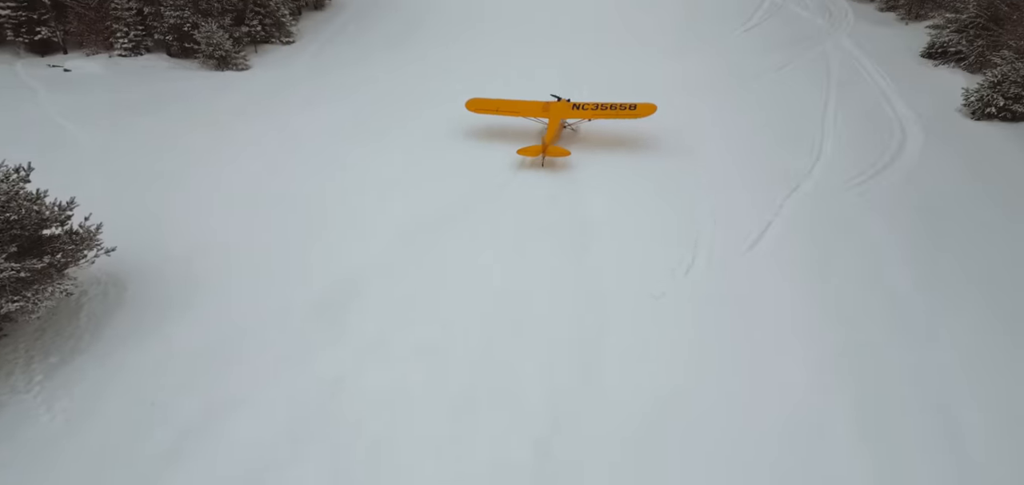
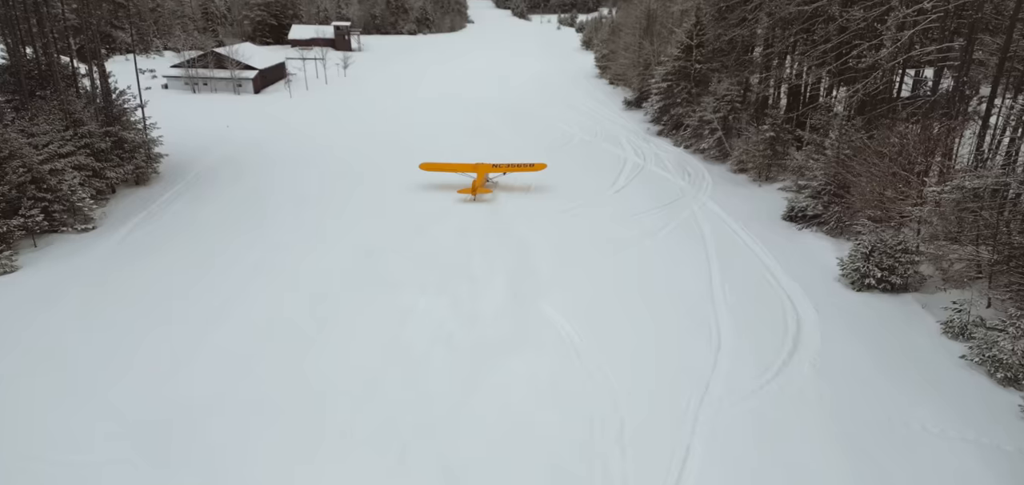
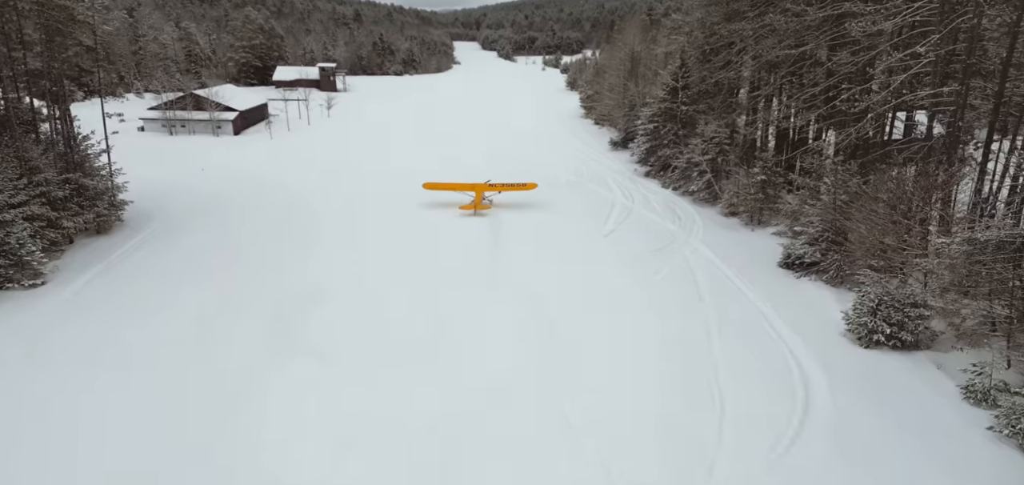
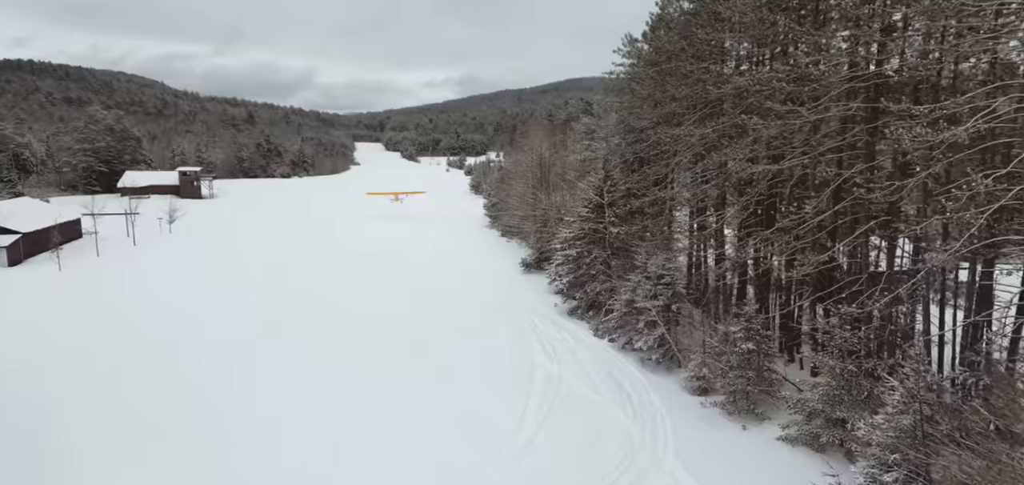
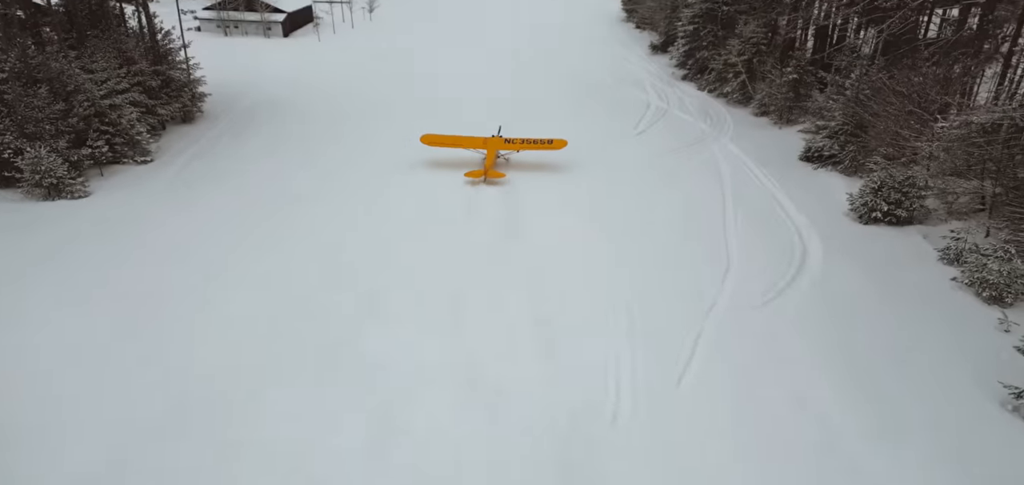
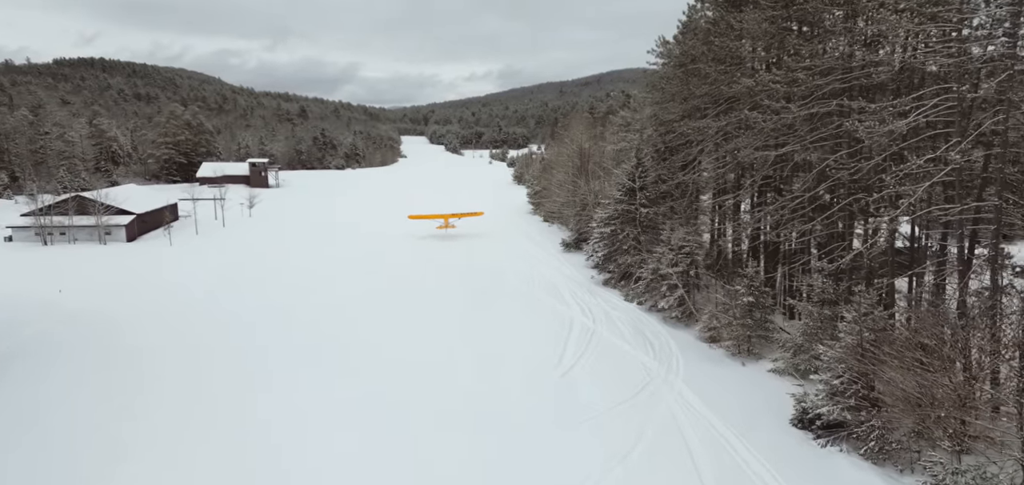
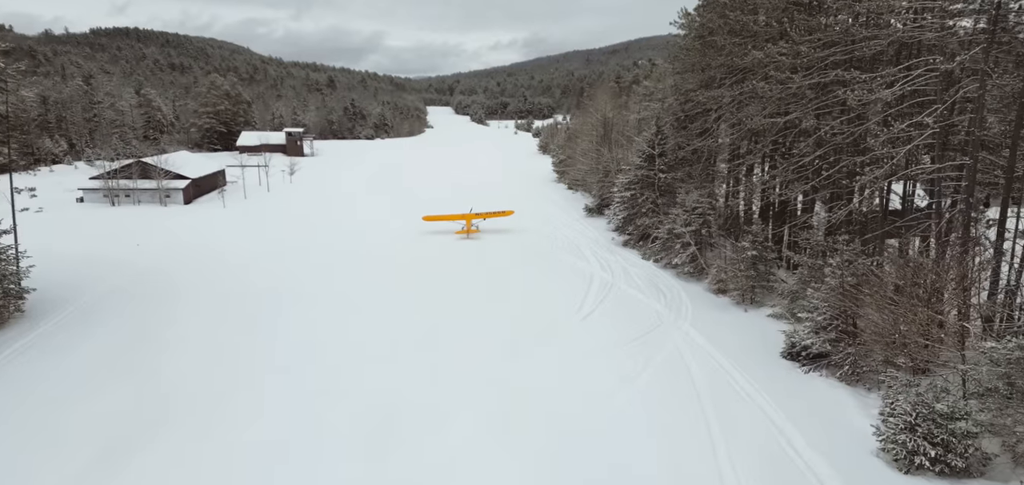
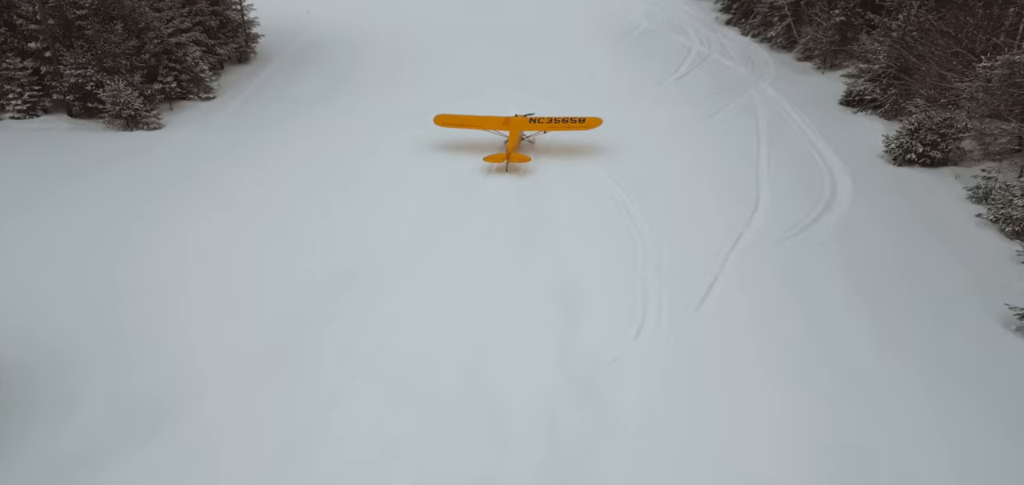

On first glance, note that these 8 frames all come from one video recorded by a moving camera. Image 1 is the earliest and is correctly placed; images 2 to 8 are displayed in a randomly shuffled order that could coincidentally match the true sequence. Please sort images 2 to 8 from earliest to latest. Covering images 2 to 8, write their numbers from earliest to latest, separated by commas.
8, 5, 2, 3, 7, 6, 4
